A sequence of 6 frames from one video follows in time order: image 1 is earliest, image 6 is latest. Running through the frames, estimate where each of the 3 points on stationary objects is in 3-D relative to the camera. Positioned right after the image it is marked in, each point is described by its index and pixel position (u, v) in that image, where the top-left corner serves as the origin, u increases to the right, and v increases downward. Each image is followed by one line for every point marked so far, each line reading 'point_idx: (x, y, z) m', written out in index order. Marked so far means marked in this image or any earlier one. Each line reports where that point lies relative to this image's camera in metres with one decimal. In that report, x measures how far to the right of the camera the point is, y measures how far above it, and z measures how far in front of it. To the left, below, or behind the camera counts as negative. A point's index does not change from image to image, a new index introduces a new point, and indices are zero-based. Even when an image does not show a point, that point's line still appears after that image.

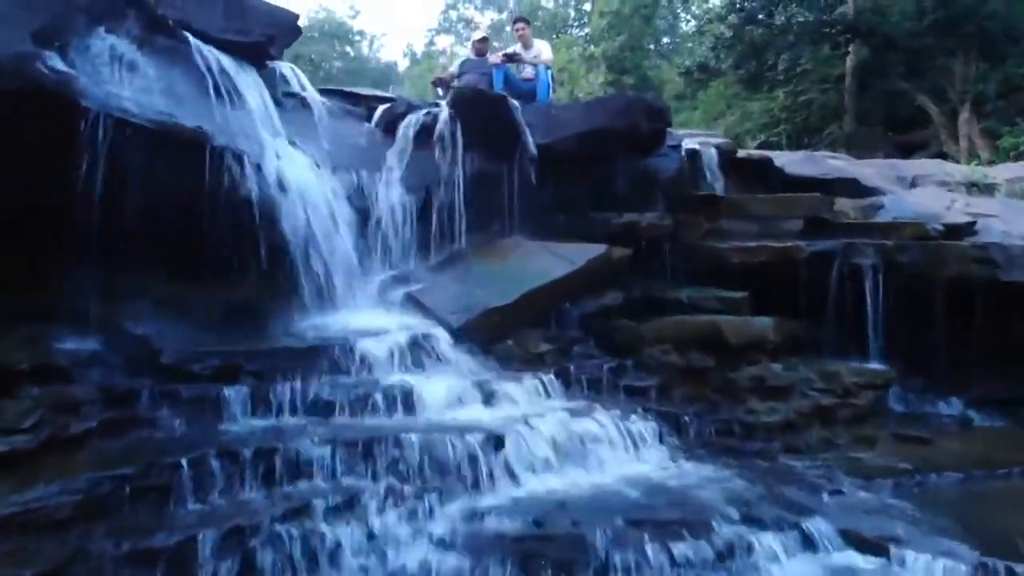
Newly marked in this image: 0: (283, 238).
0: (-1.3, +0.3, +7.4) m
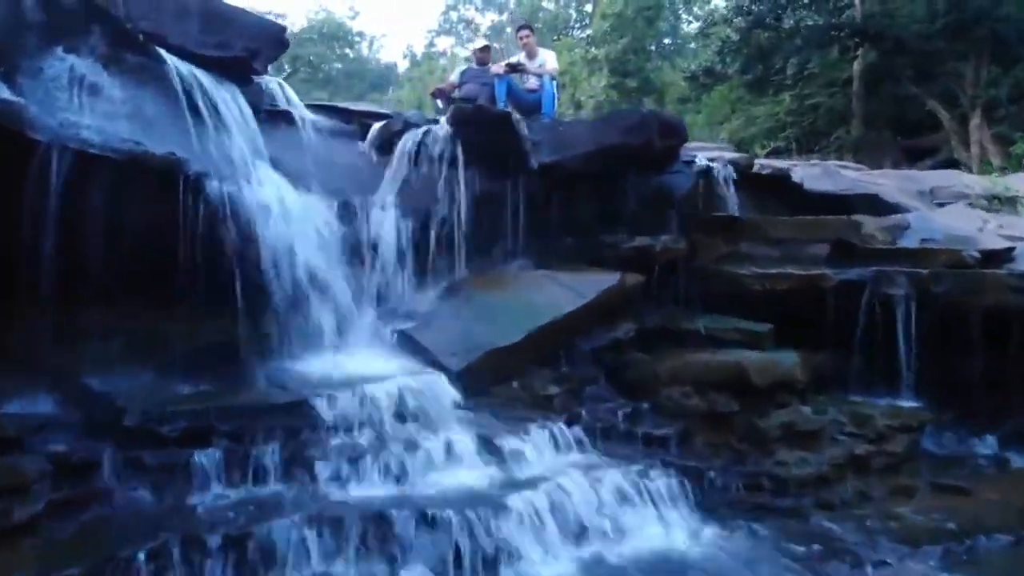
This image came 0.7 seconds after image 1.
0: (-1.2, +0.1, +6.8) m
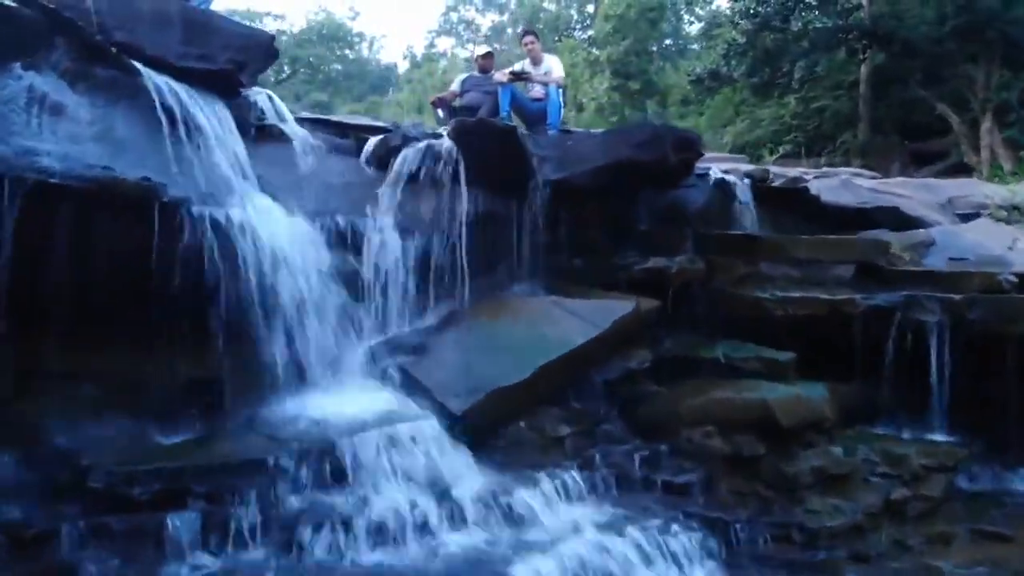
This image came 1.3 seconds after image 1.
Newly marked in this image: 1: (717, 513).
0: (-1.2, -0.1, +6.2) m
1: (+0.9, -1.0, +6.0) m
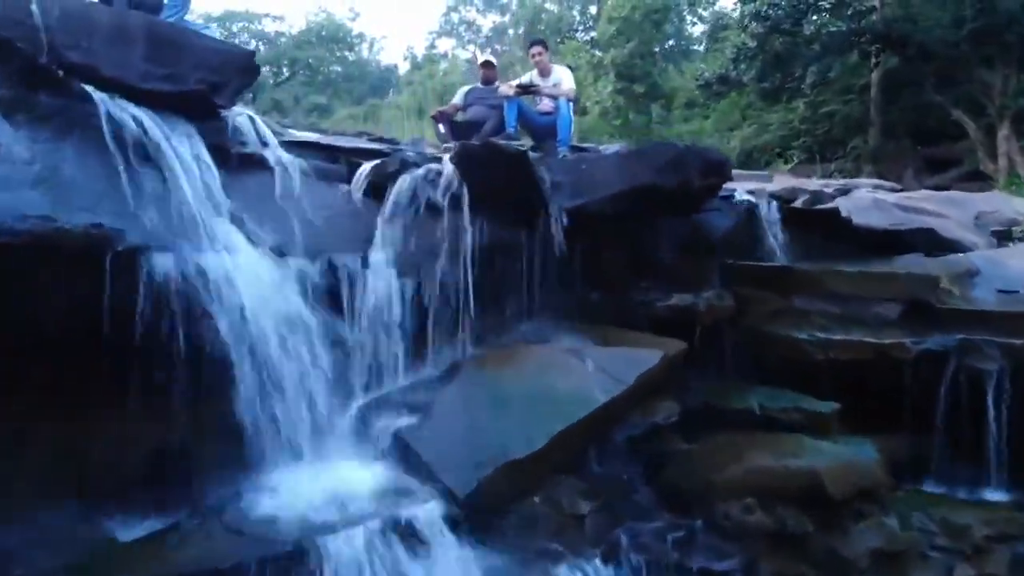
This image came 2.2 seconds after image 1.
0: (-1.1, -0.3, +5.4) m
1: (+0.9, -1.2, +5.2) m
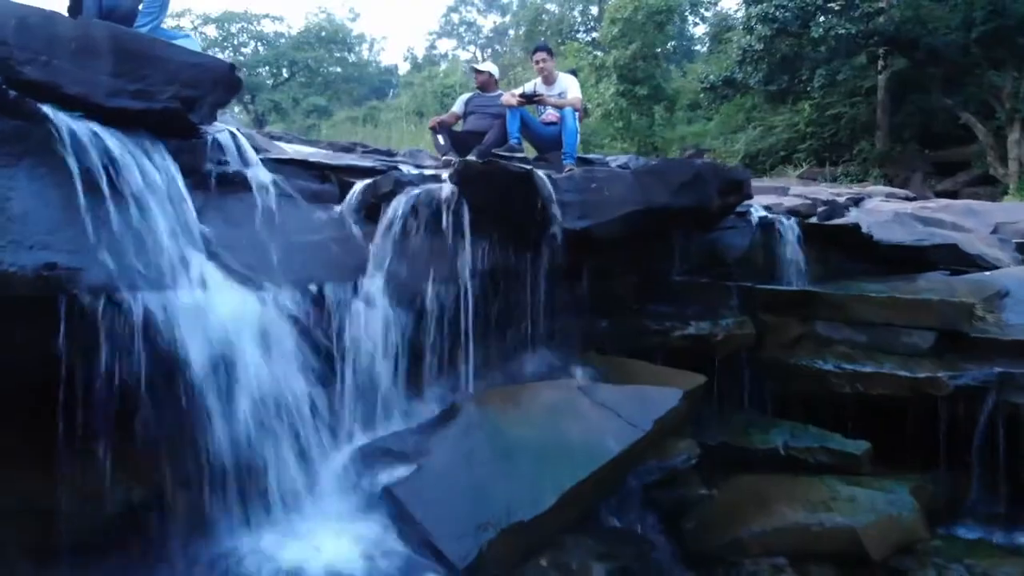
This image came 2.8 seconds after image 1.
0: (-1.1, -0.4, +4.9) m
1: (+1.0, -1.4, +4.6) m
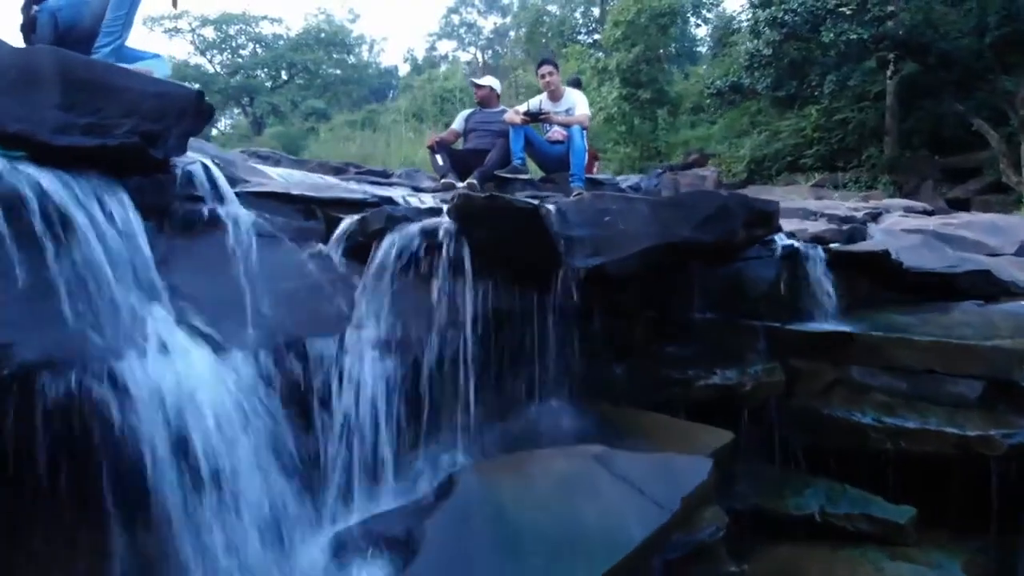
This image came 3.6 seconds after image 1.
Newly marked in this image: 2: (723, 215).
0: (-1.1, -0.7, +4.2) m
1: (+1.0, -1.6, +4.0) m
2: (+1.0, +0.4, +6.6) m
